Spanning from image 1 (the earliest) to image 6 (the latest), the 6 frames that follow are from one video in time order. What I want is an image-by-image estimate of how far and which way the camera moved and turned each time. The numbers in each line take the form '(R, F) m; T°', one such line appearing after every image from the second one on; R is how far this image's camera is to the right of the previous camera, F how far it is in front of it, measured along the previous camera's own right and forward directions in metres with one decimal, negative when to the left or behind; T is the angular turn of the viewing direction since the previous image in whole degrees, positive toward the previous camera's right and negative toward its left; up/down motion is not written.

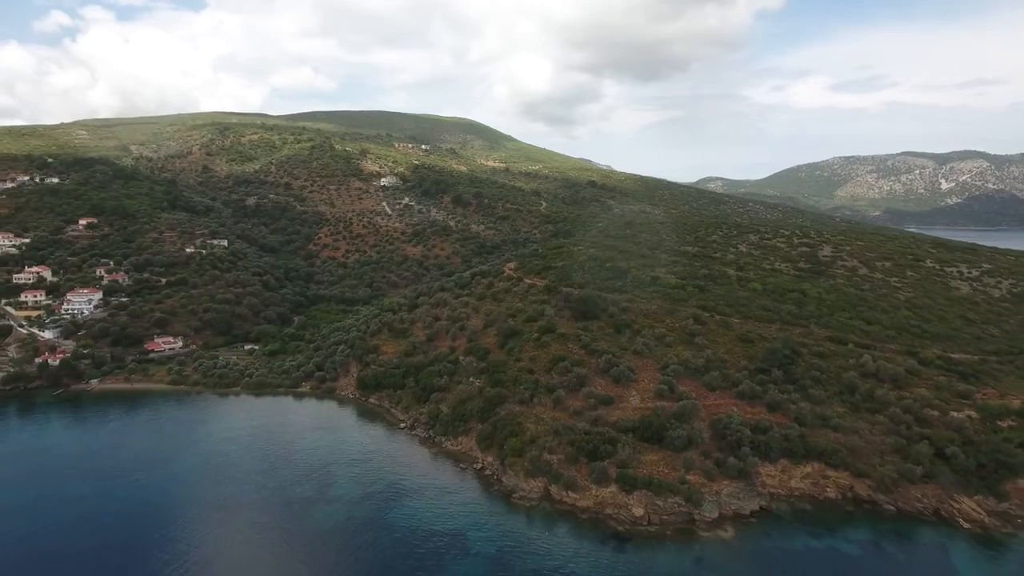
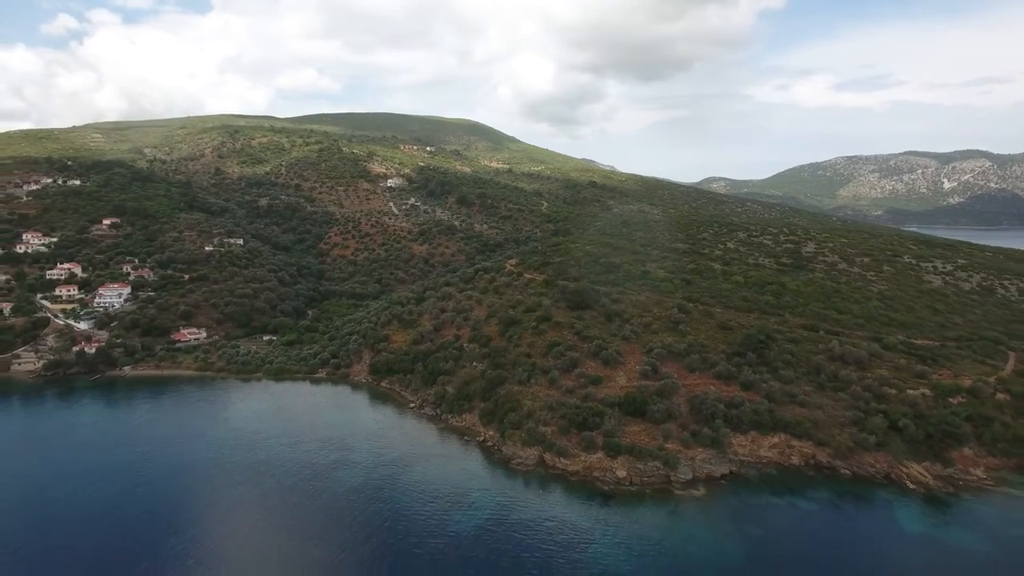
(+0.3, -3.6) m; 0°
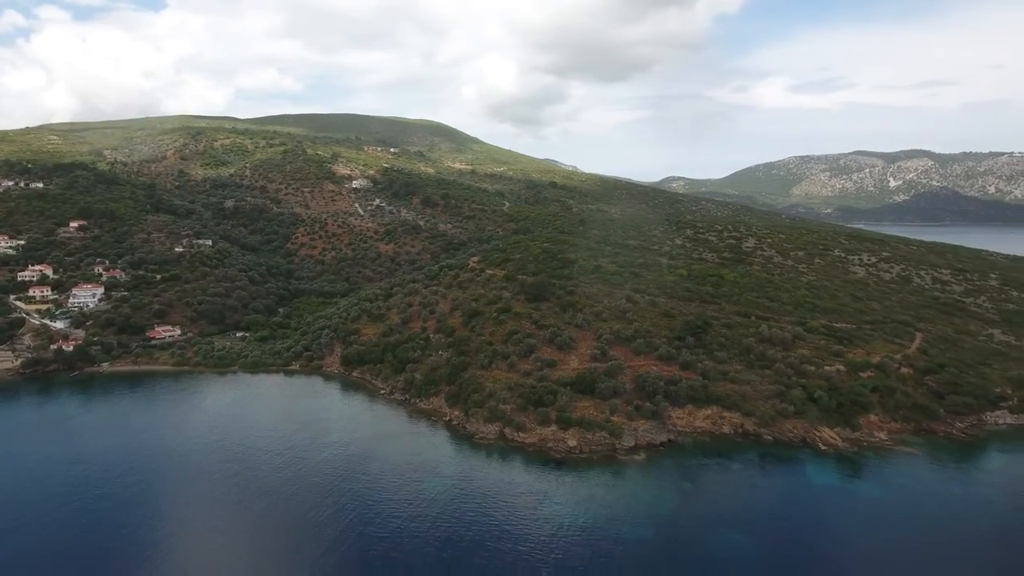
(+0.5, -3.4) m; +3°
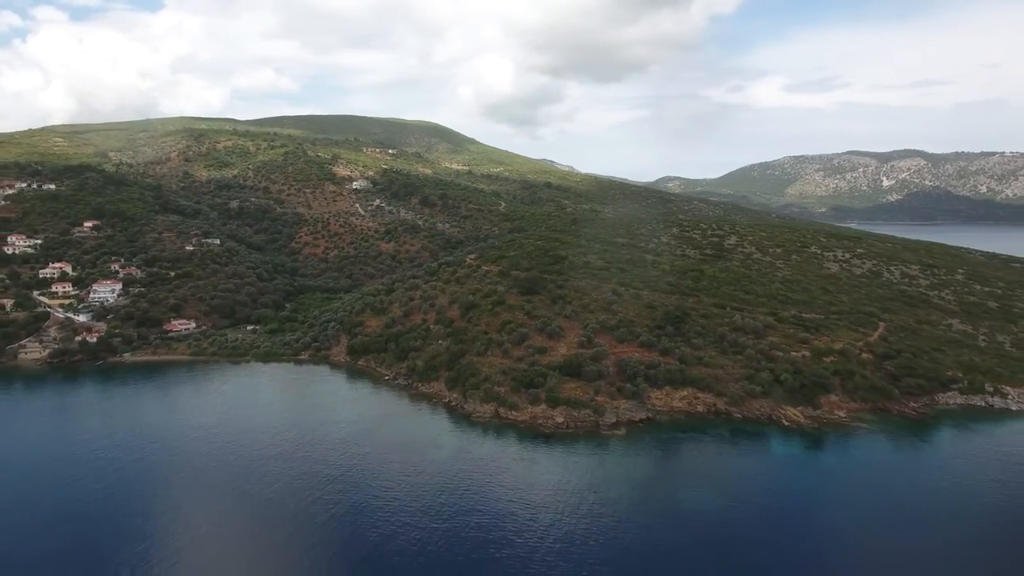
(+0.3, -3.6) m; 0°
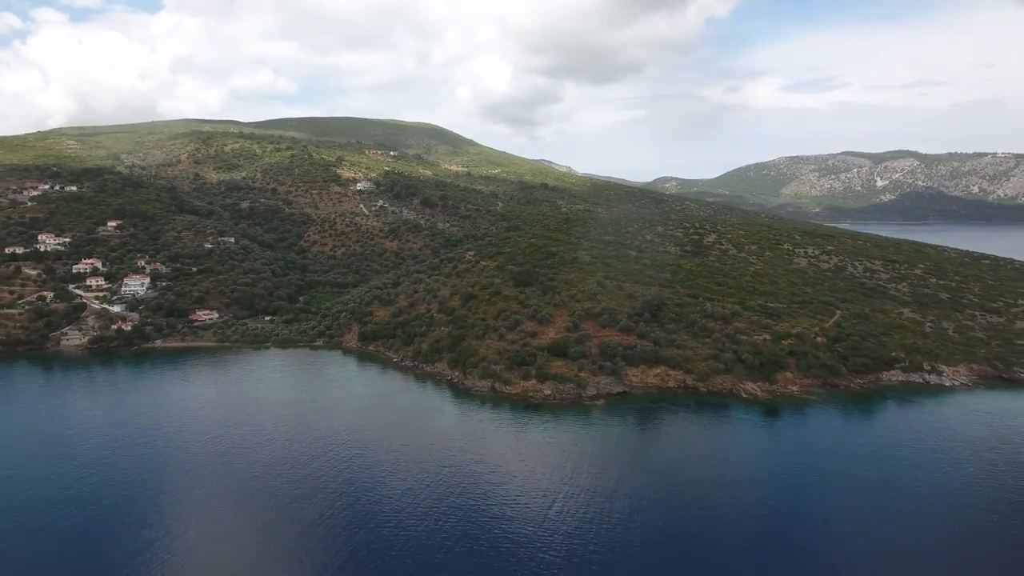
(+0.3, -5.5) m; 0°
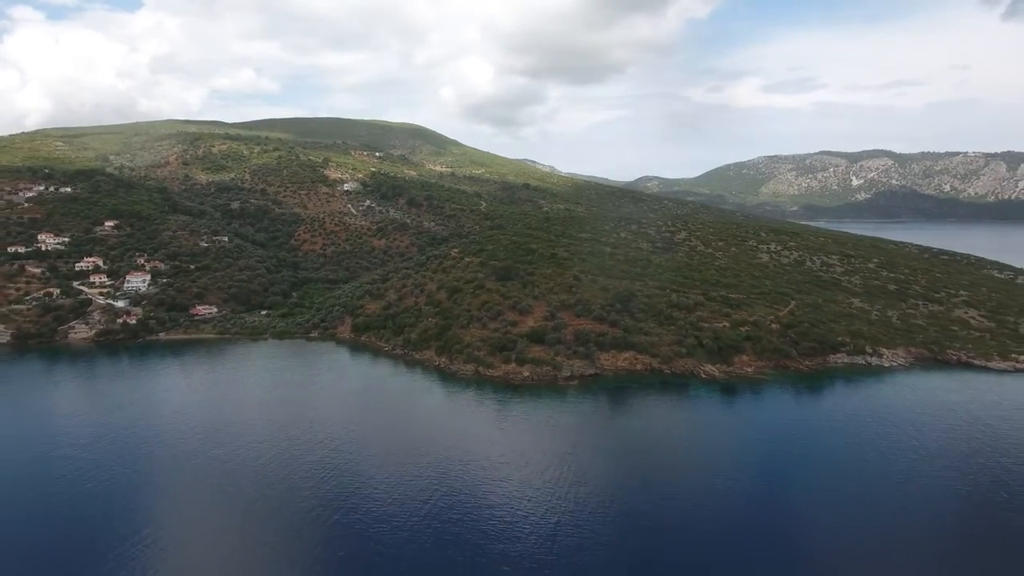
(+0.3, -4.4) m; +2°
